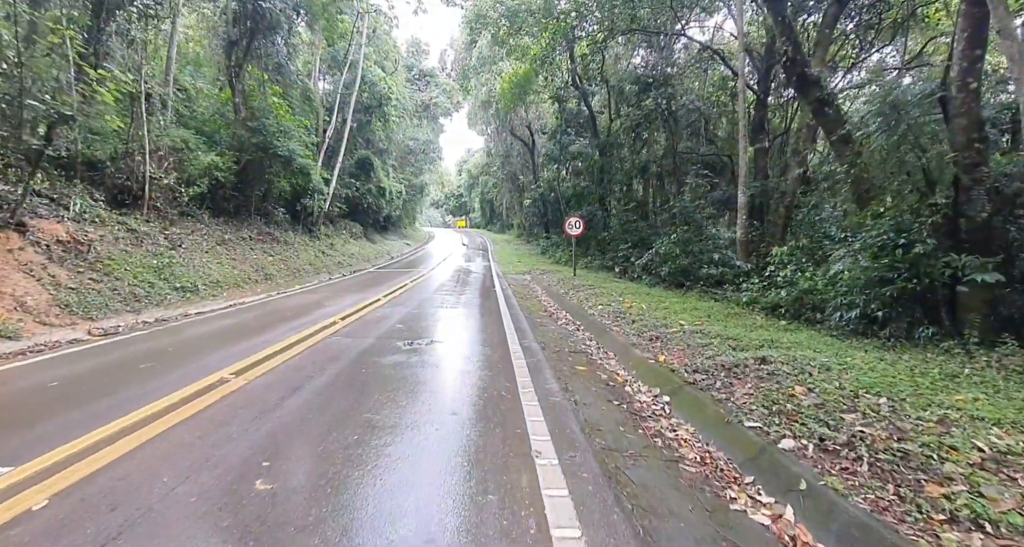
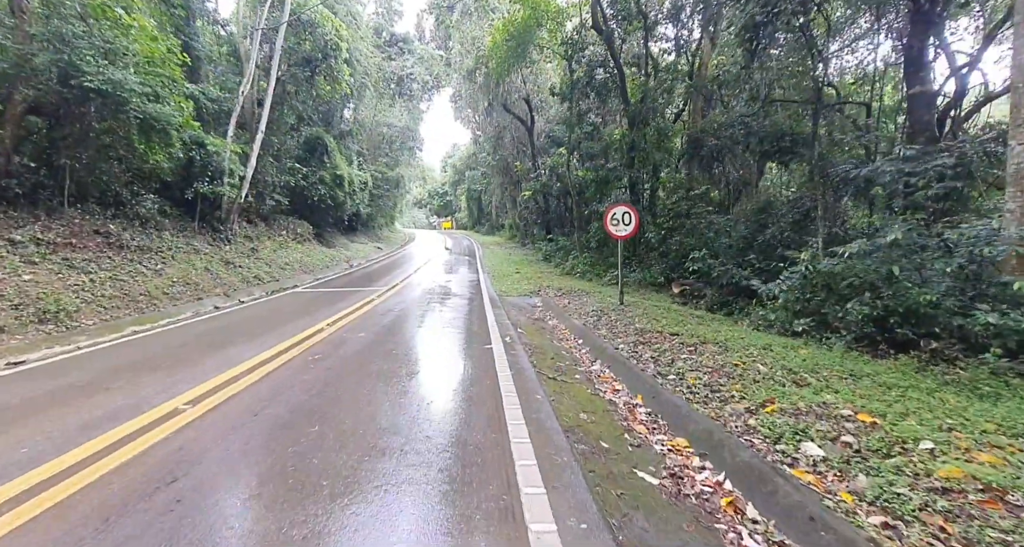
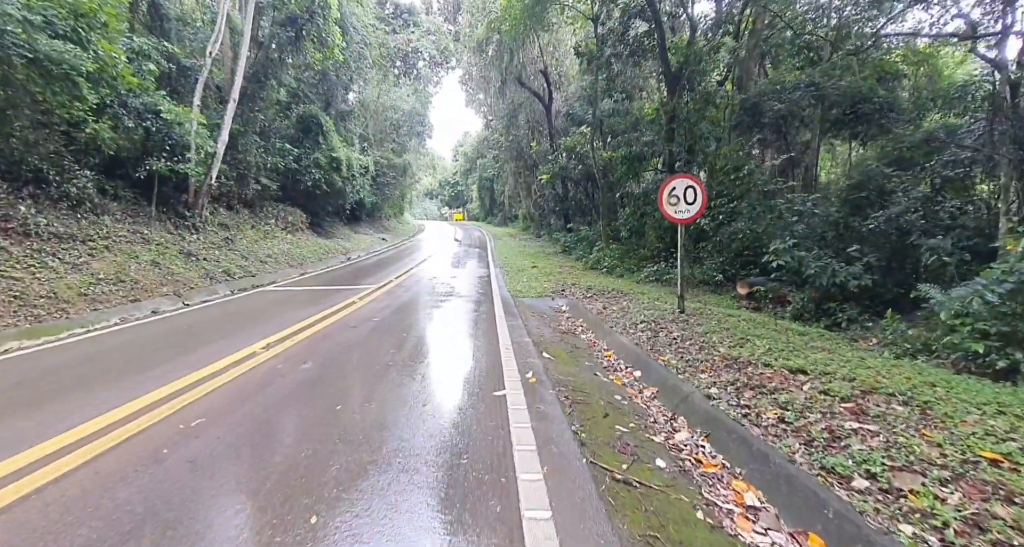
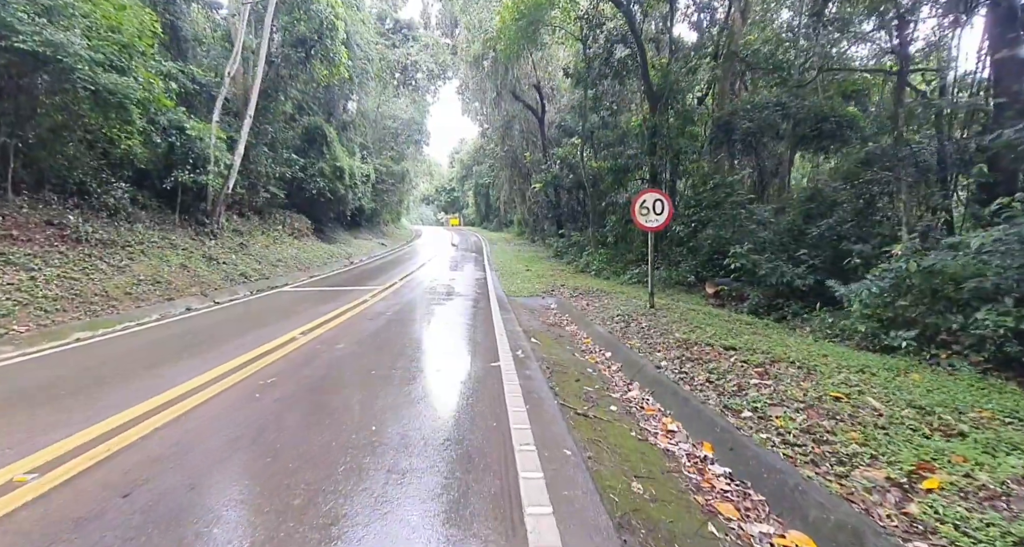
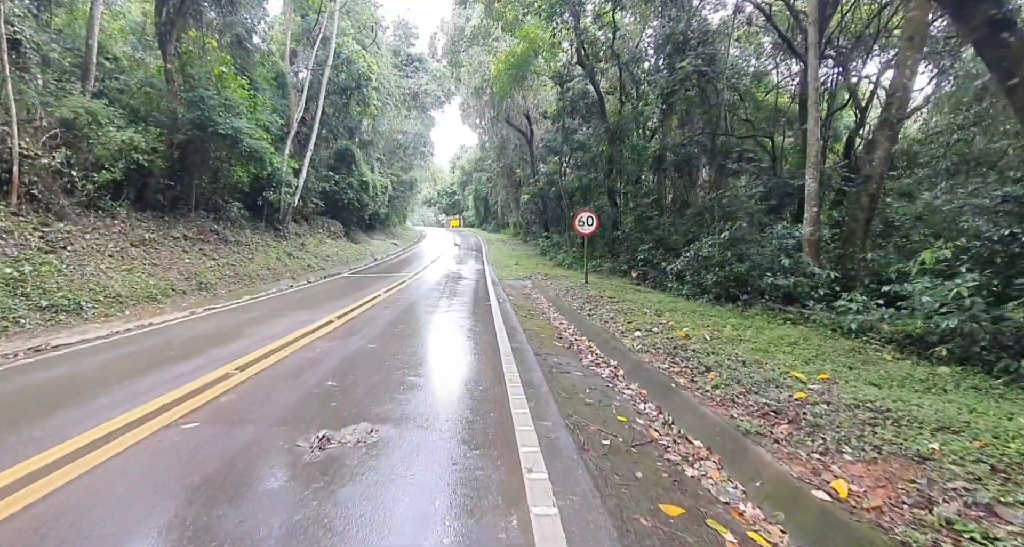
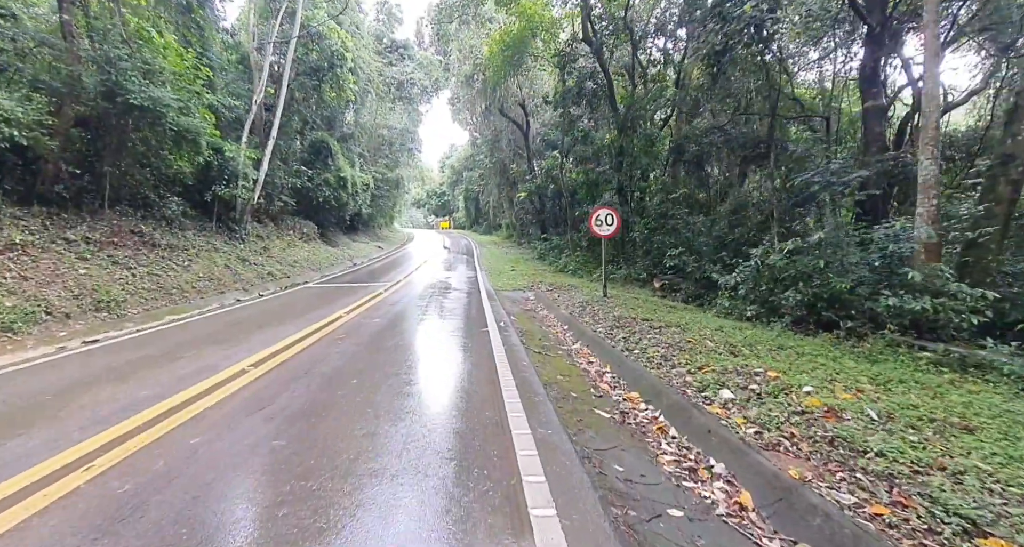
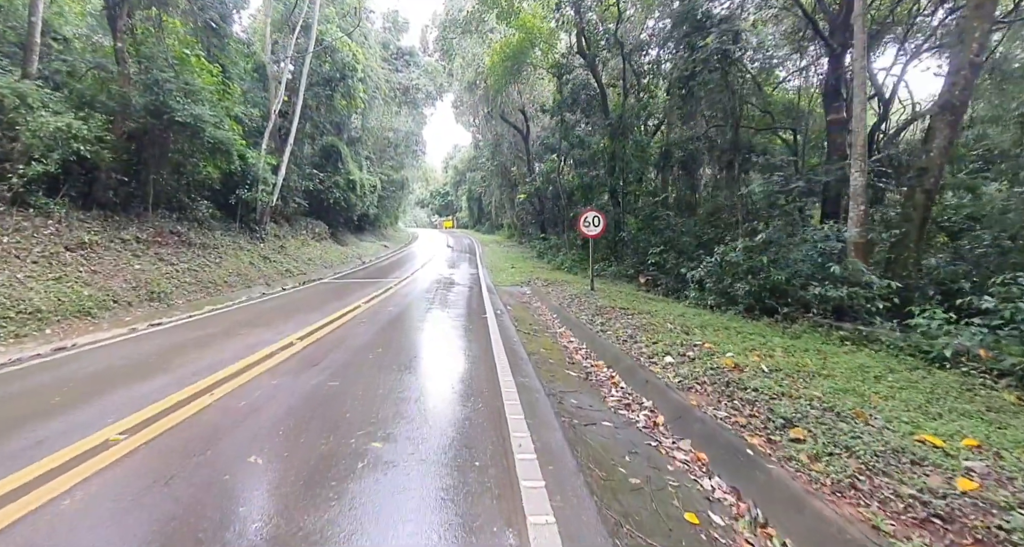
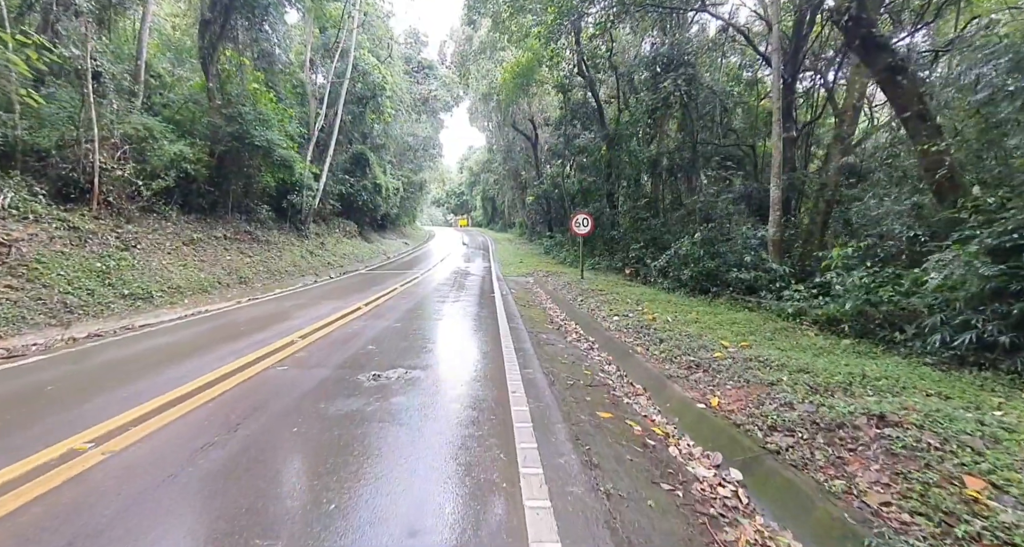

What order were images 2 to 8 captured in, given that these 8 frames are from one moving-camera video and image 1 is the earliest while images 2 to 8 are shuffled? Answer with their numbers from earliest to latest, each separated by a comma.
8, 5, 7, 6, 2, 4, 3
